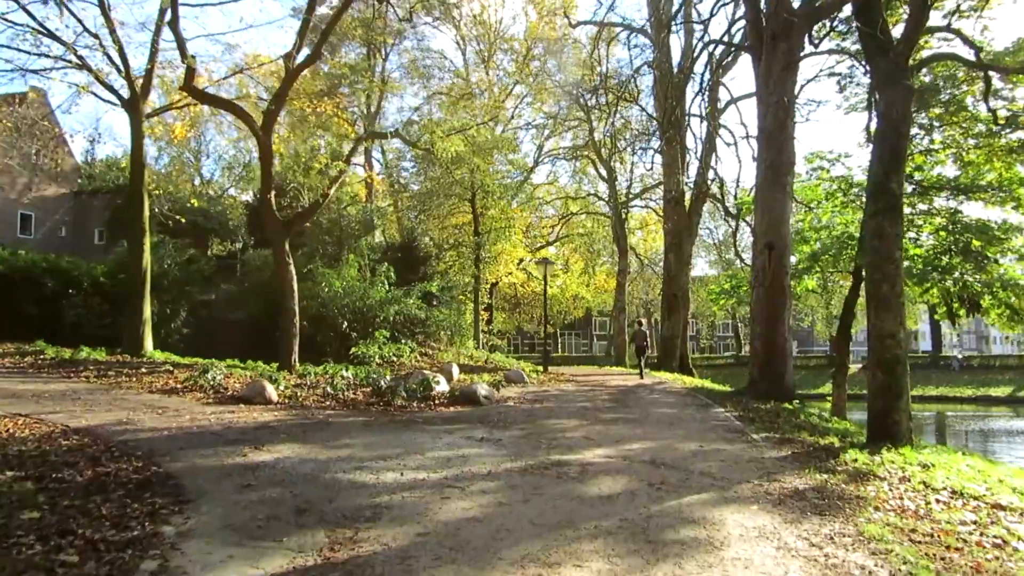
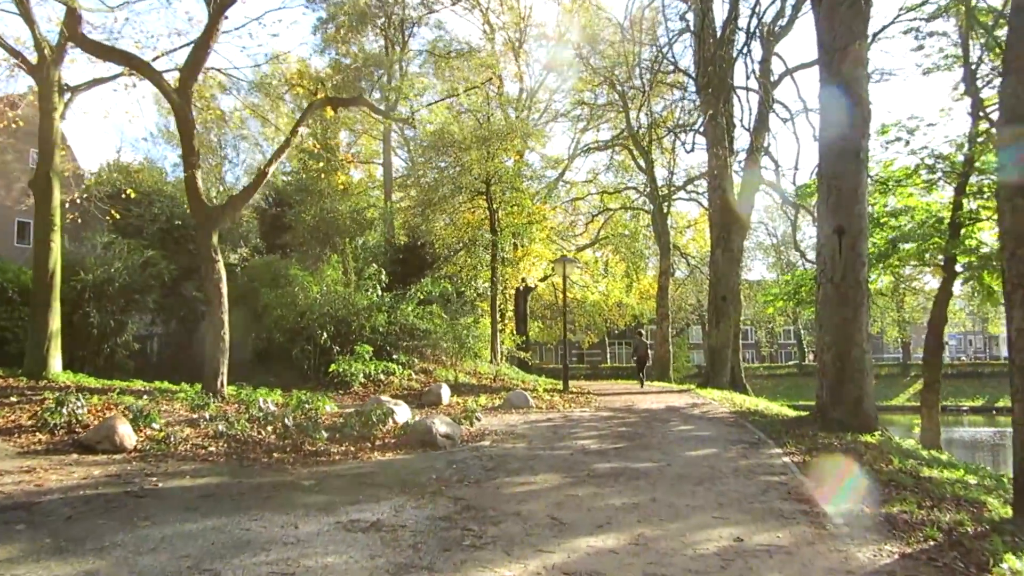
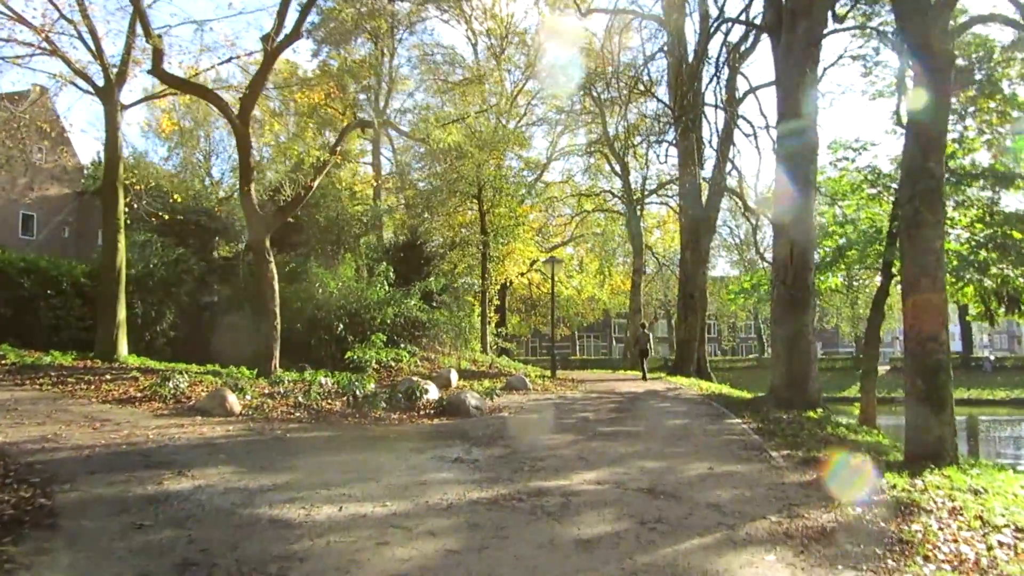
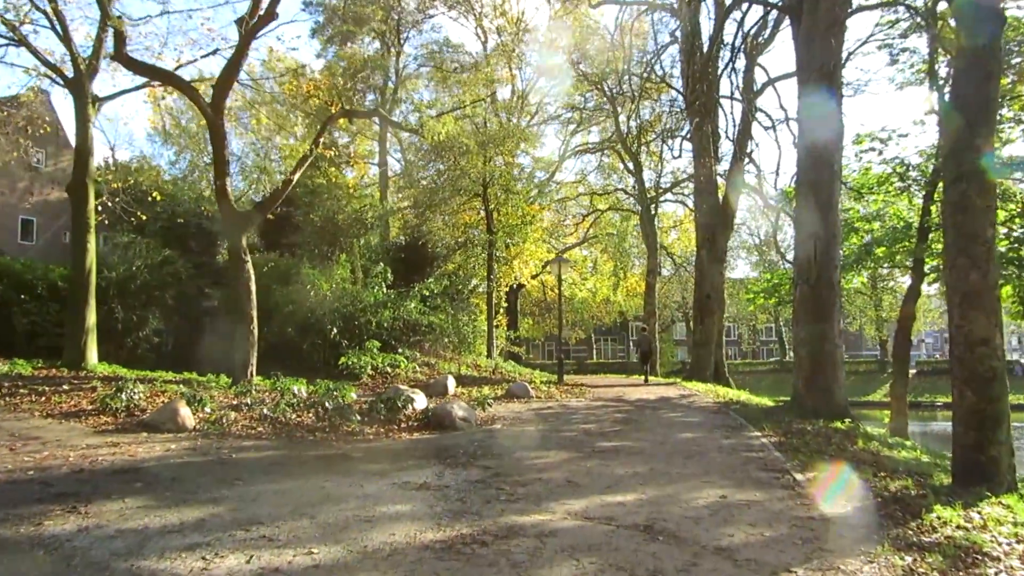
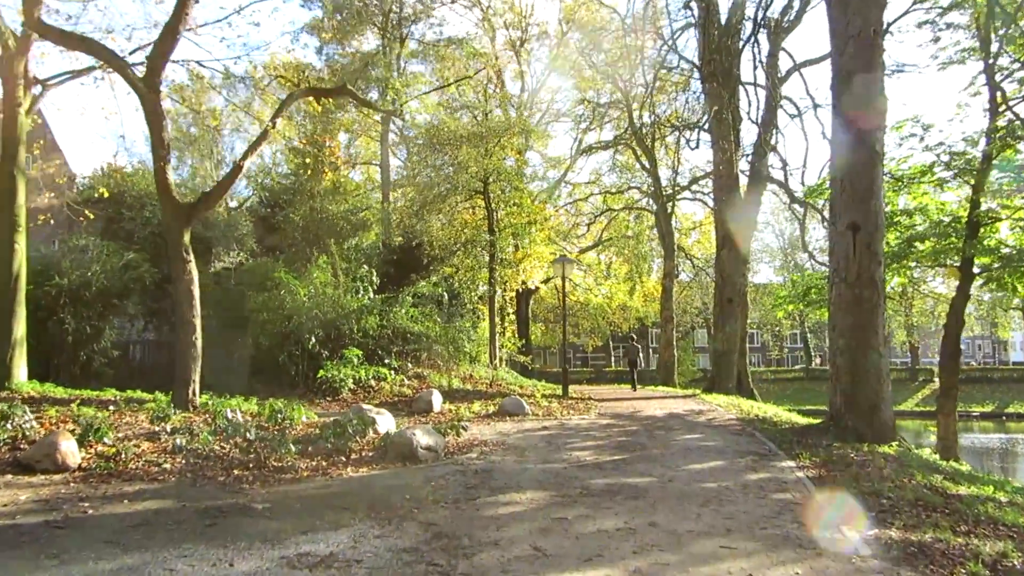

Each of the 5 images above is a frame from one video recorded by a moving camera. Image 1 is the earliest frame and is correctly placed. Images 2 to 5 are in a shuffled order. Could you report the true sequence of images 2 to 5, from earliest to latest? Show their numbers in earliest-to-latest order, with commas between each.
3, 4, 2, 5
